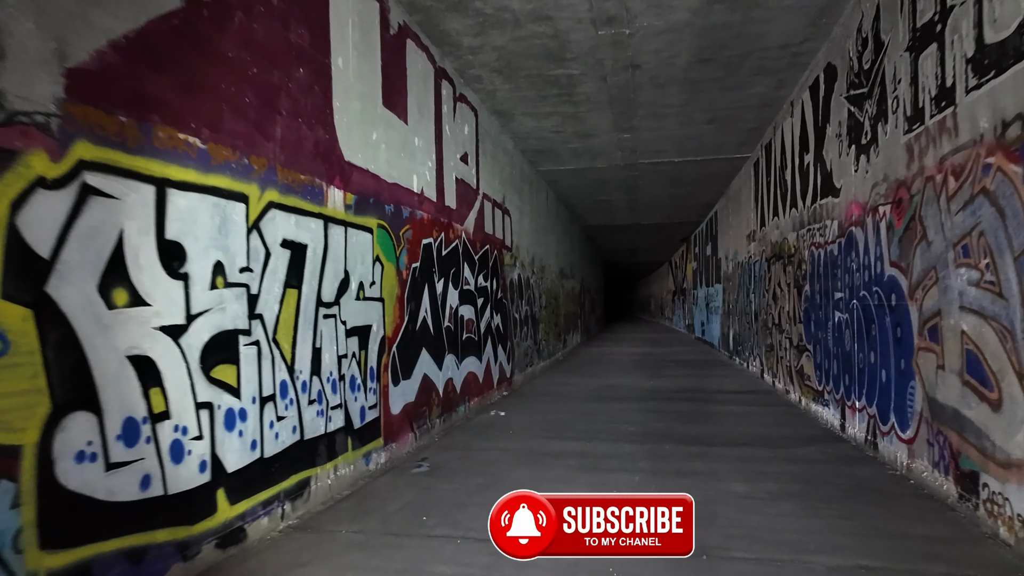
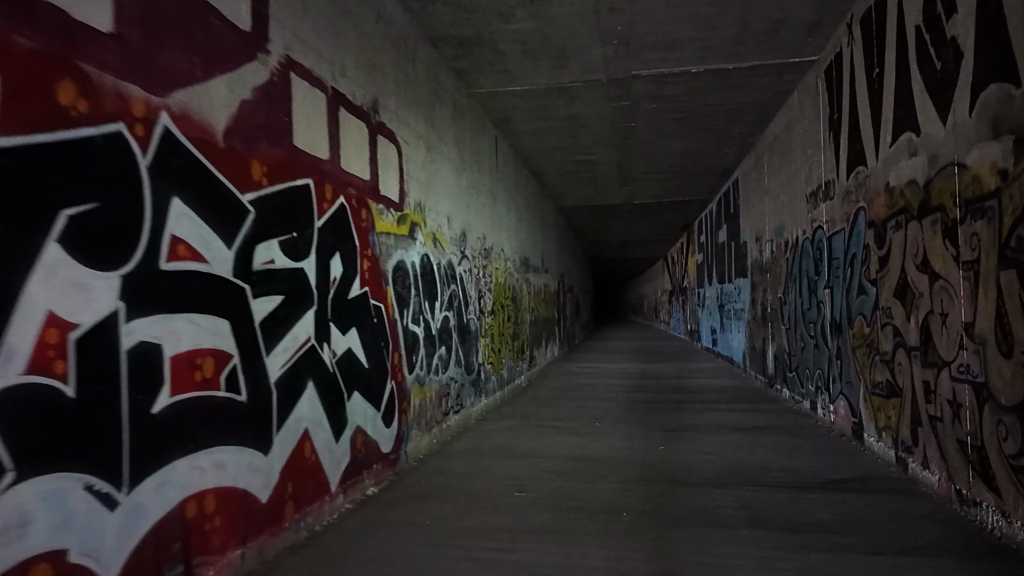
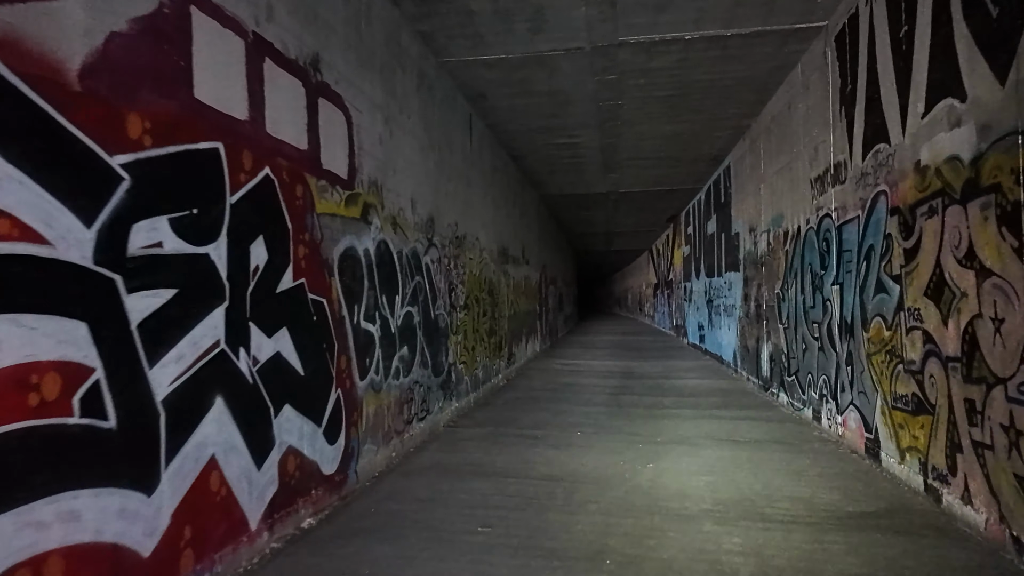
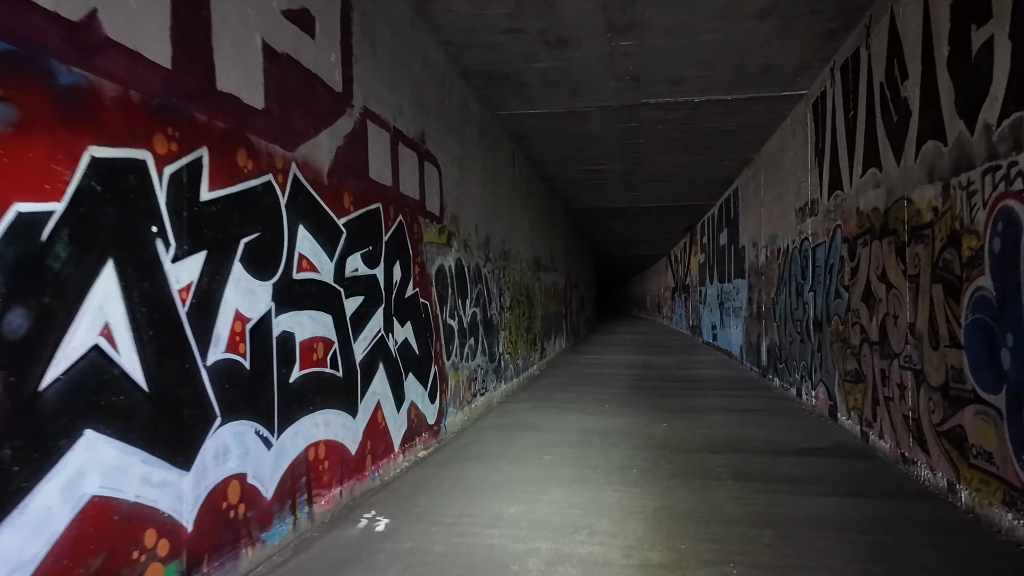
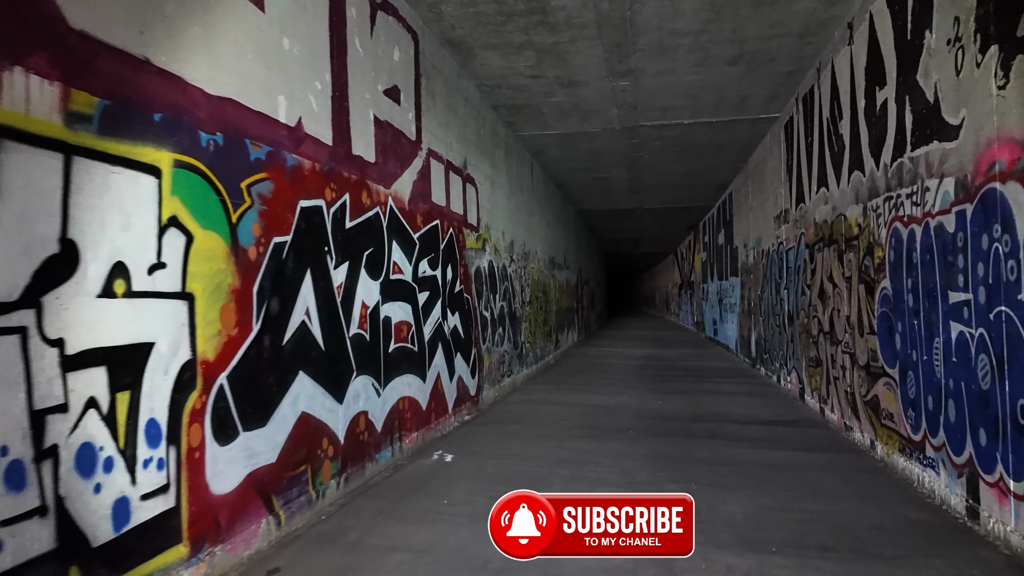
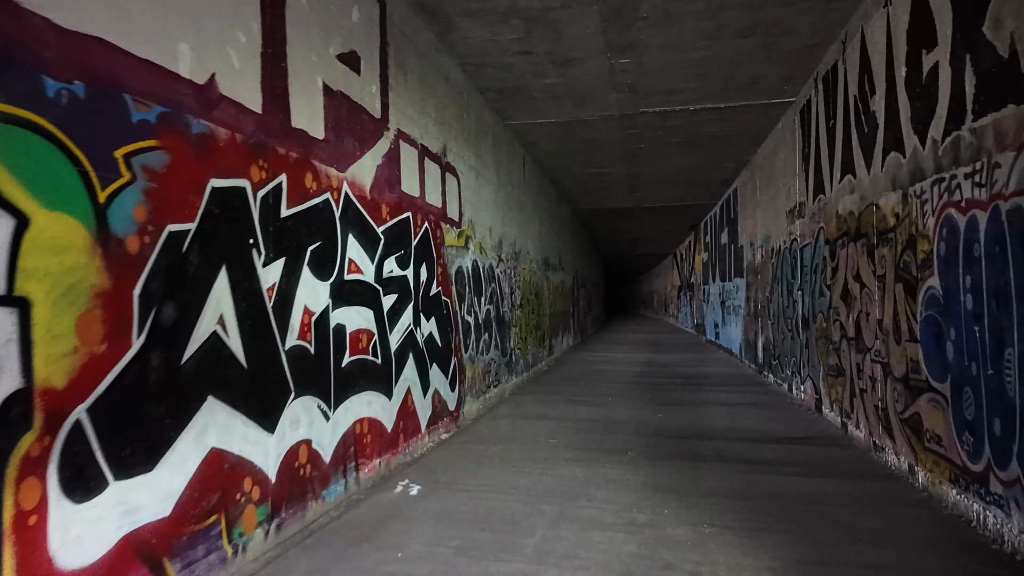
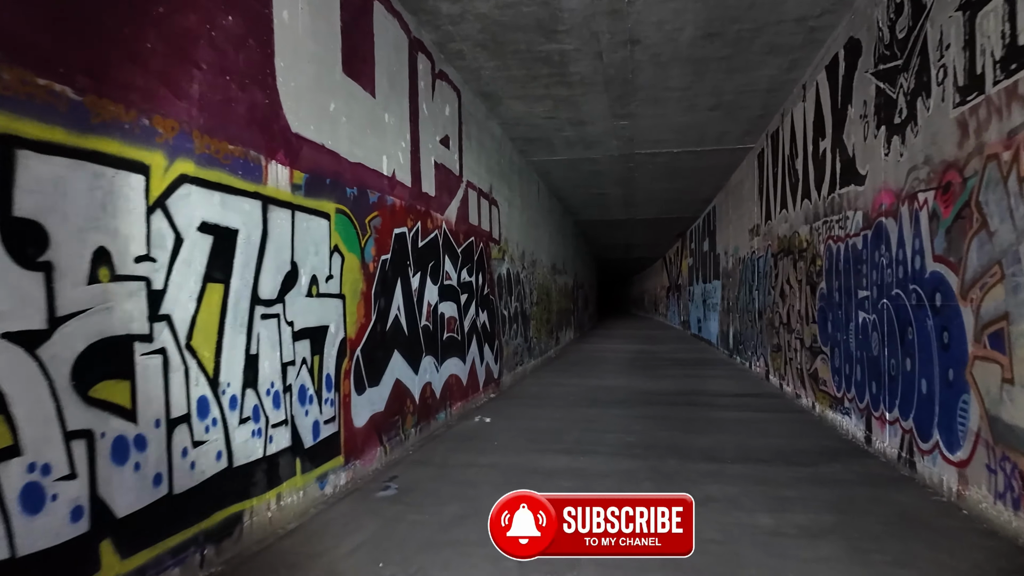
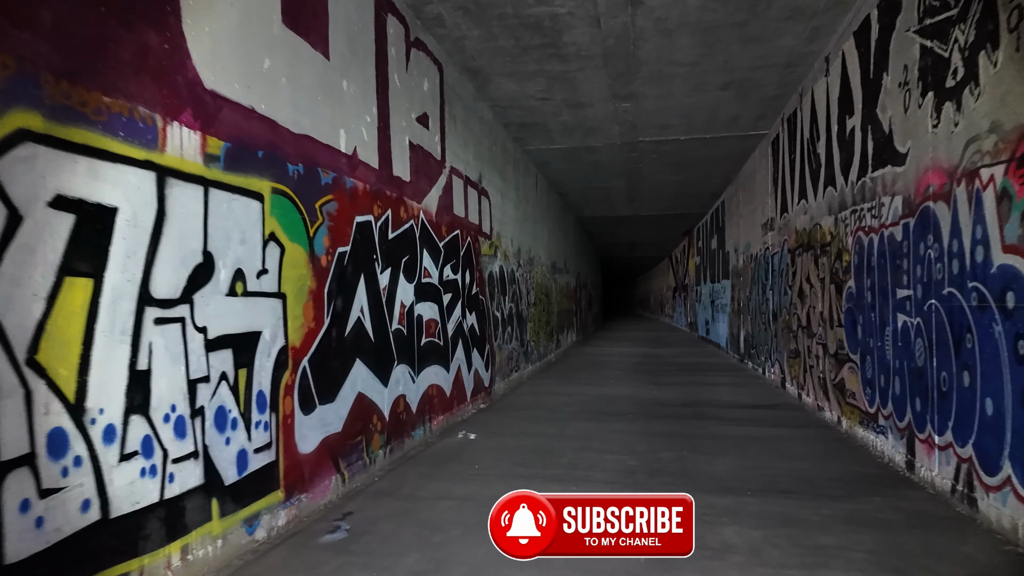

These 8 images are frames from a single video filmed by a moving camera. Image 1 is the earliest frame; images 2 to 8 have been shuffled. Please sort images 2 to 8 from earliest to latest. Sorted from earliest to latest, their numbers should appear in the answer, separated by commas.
7, 8, 5, 6, 4, 2, 3
